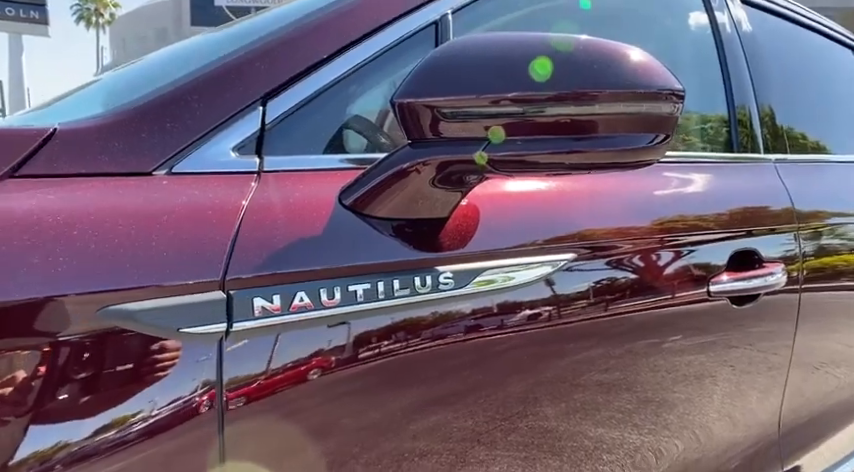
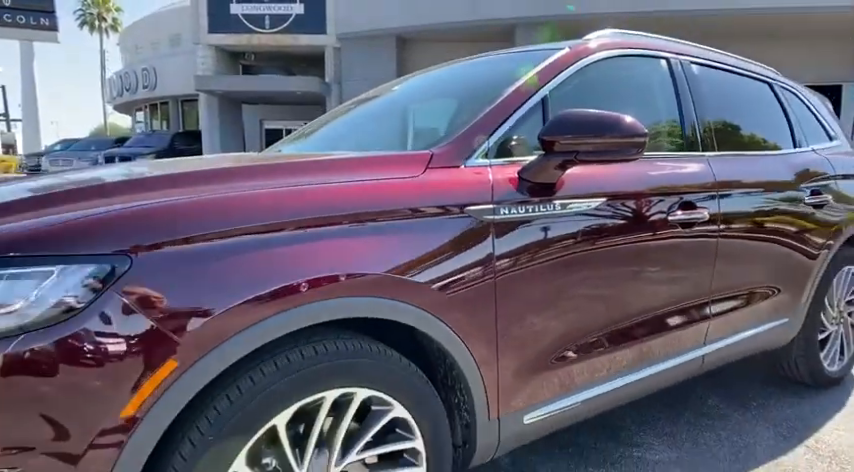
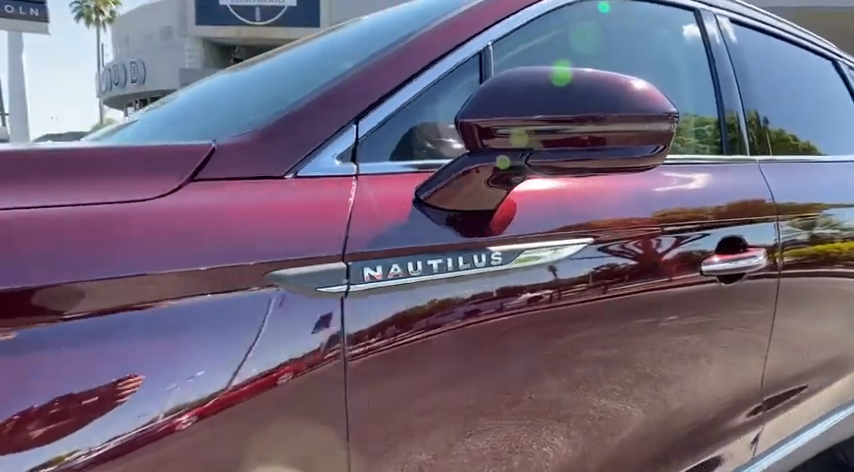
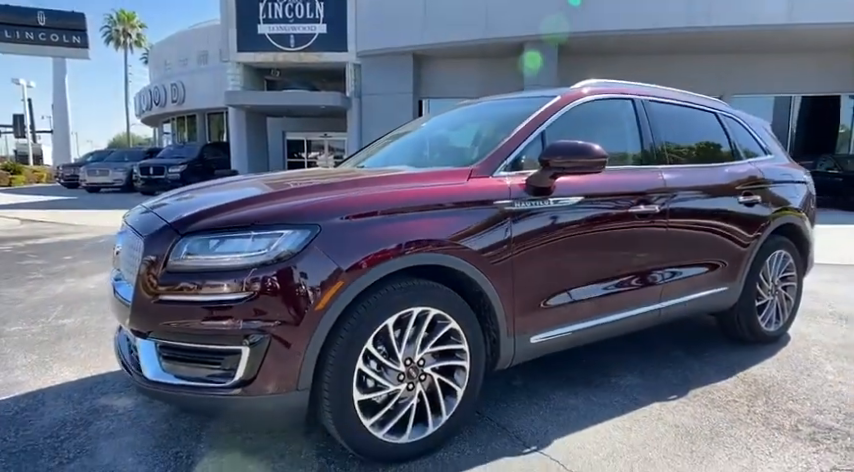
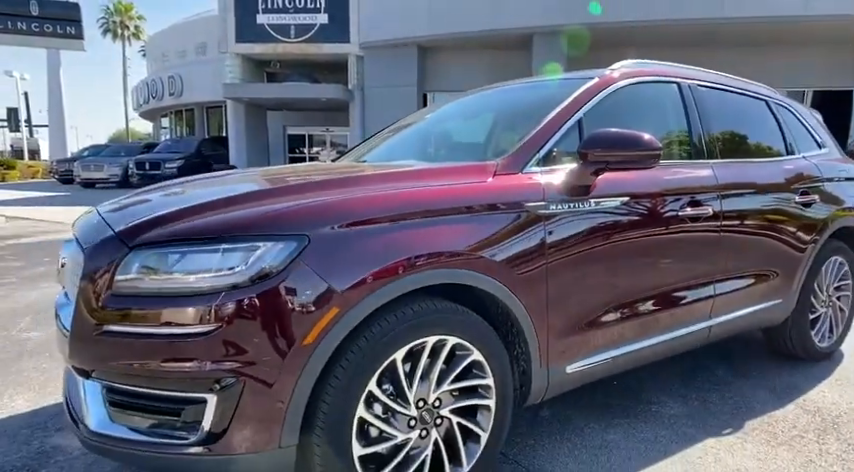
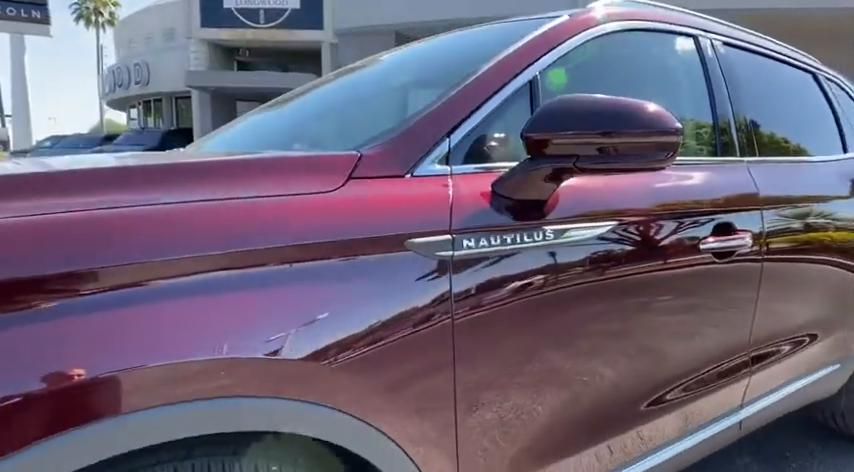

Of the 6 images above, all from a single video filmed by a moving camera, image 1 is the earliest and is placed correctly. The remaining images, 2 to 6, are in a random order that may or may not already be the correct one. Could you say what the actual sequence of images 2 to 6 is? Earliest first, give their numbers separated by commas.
3, 6, 2, 5, 4
